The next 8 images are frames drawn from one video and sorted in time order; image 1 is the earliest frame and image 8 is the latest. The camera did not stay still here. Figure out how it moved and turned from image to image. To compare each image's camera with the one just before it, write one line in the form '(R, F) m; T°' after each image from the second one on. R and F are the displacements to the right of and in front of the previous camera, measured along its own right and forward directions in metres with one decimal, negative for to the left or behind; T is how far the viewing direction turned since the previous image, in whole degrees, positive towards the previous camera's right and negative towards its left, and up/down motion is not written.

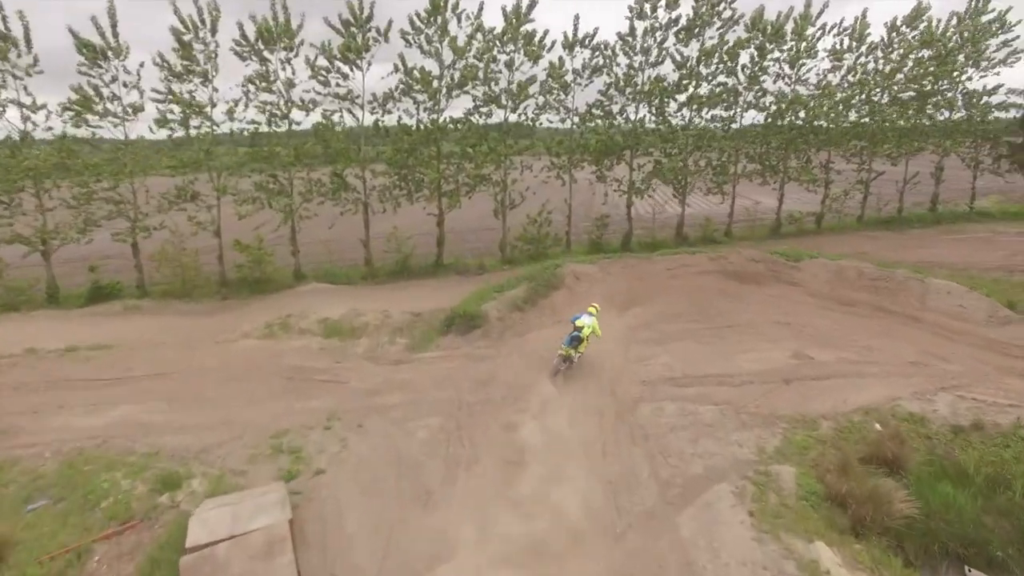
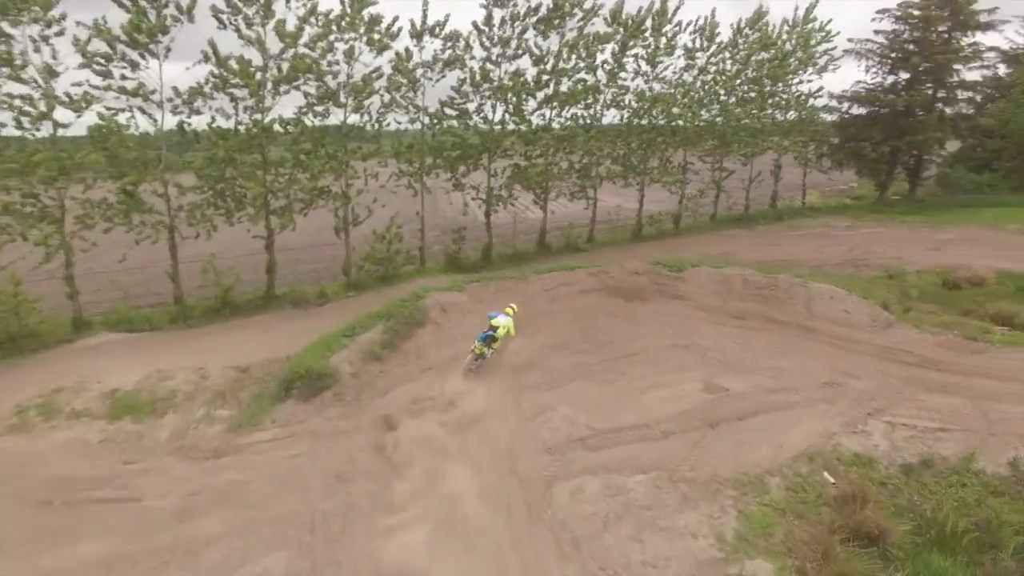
(-0.2, +3.2) m; +13°
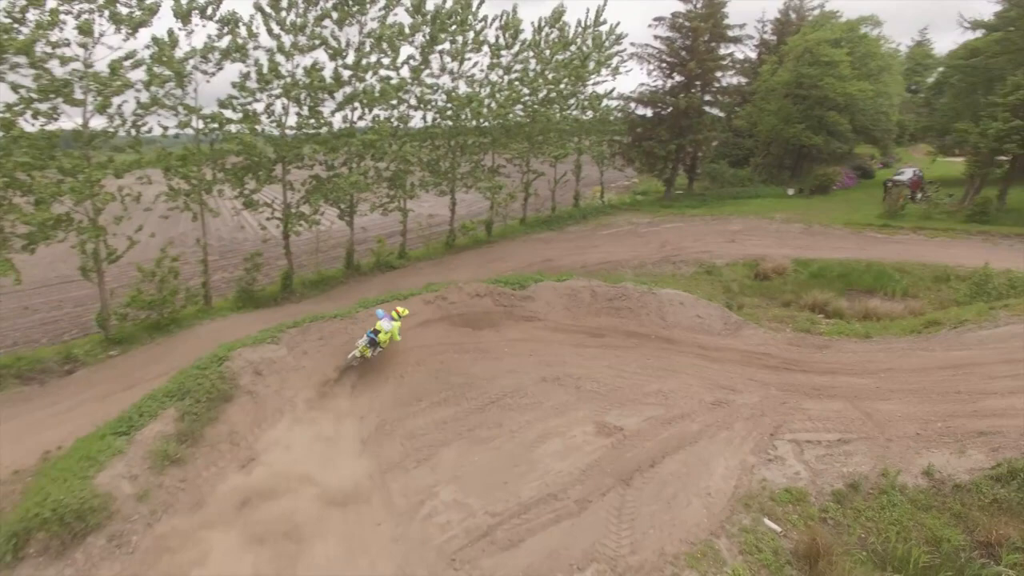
(-1.0, +2.8) m; +19°
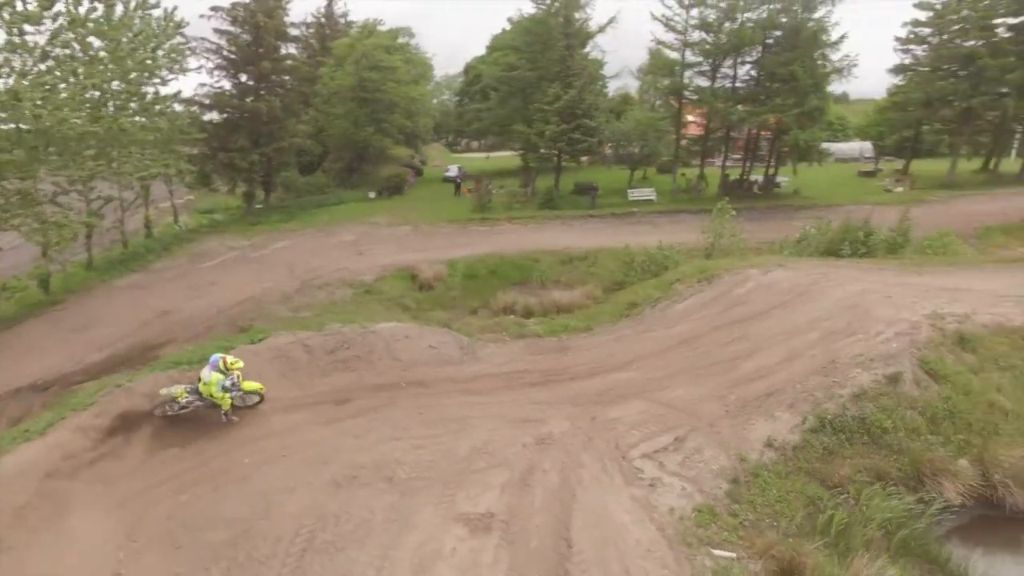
(-3.2, +4.1) m; +41°
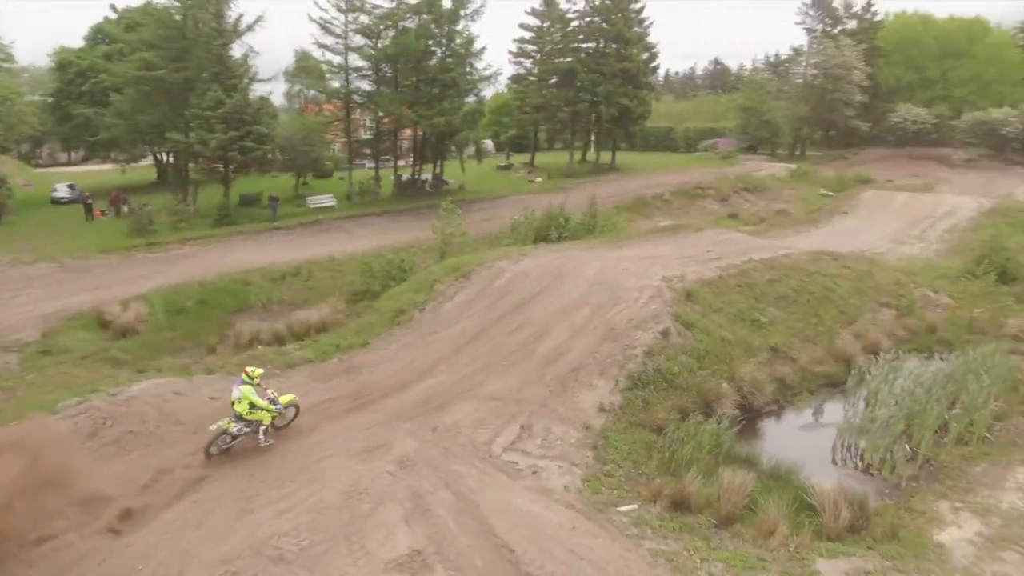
(-3.3, +1.1) m; +32°
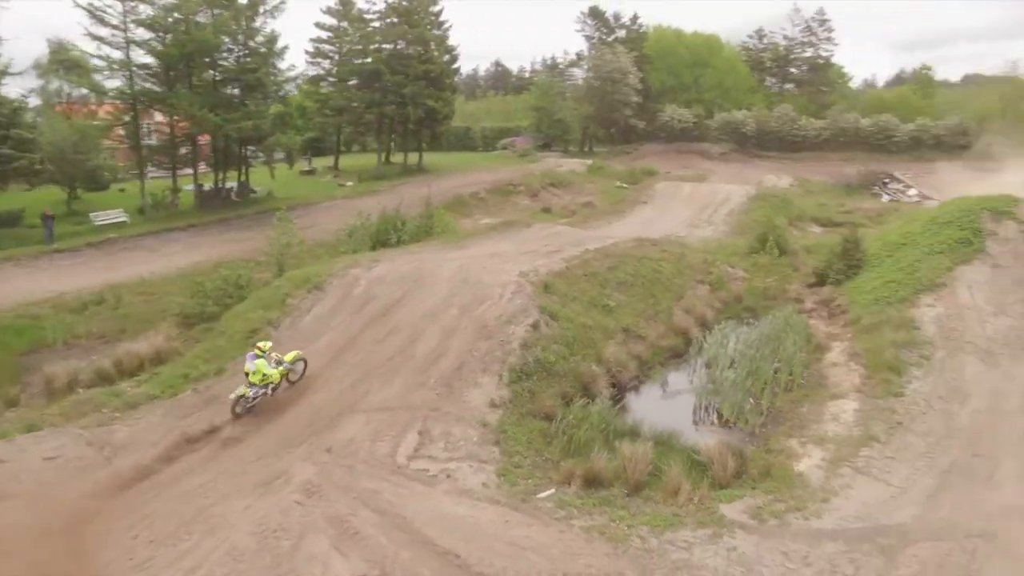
(-1.6, +0.1) m; +18°
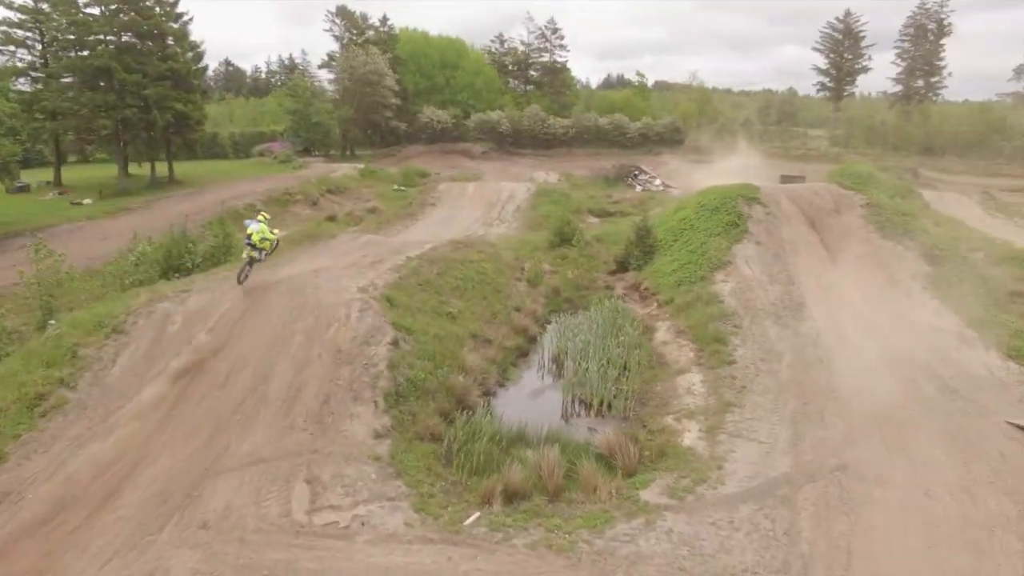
(-2.0, +0.9) m; +21°
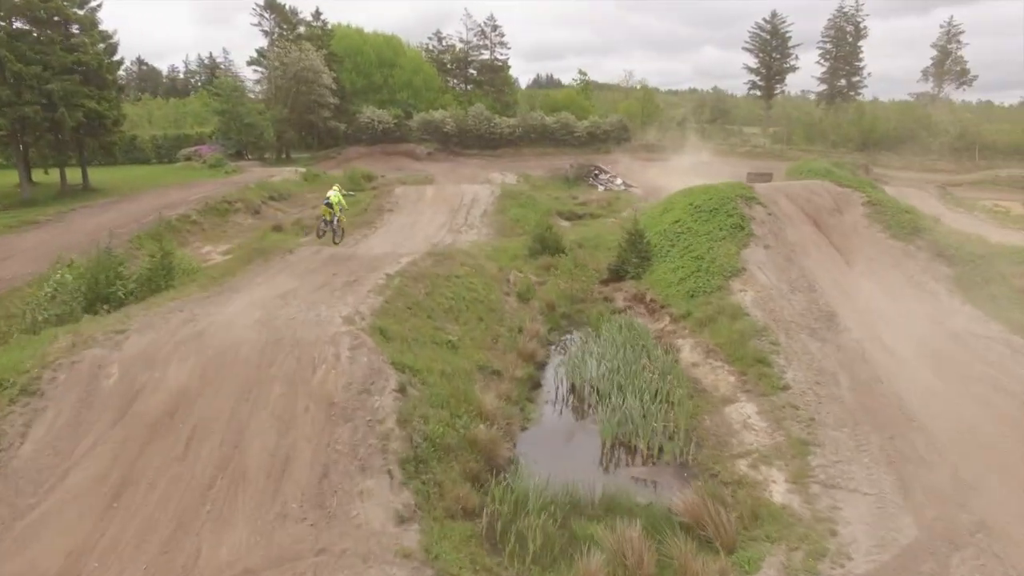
(-1.6, +2.5) m; +6°
